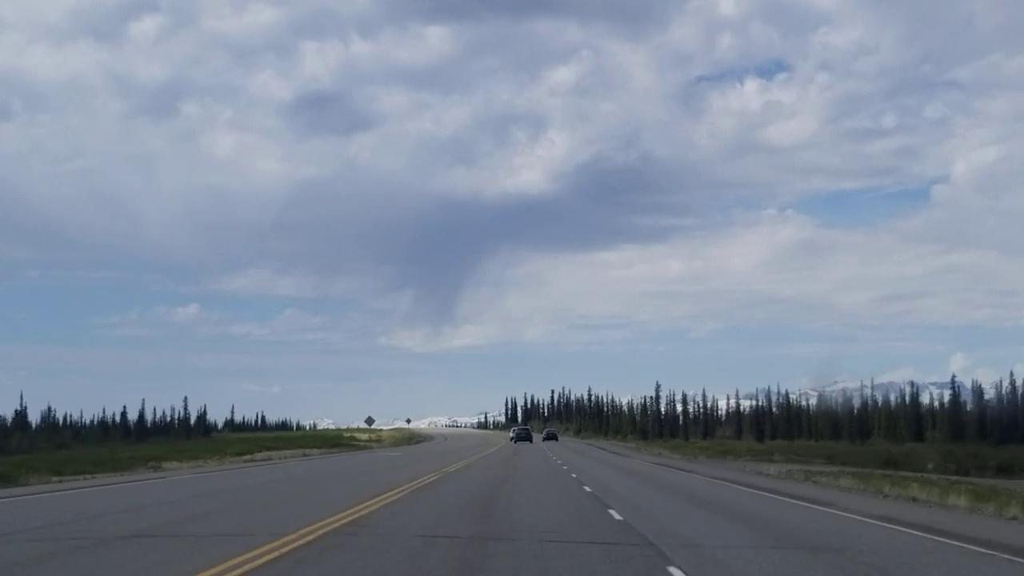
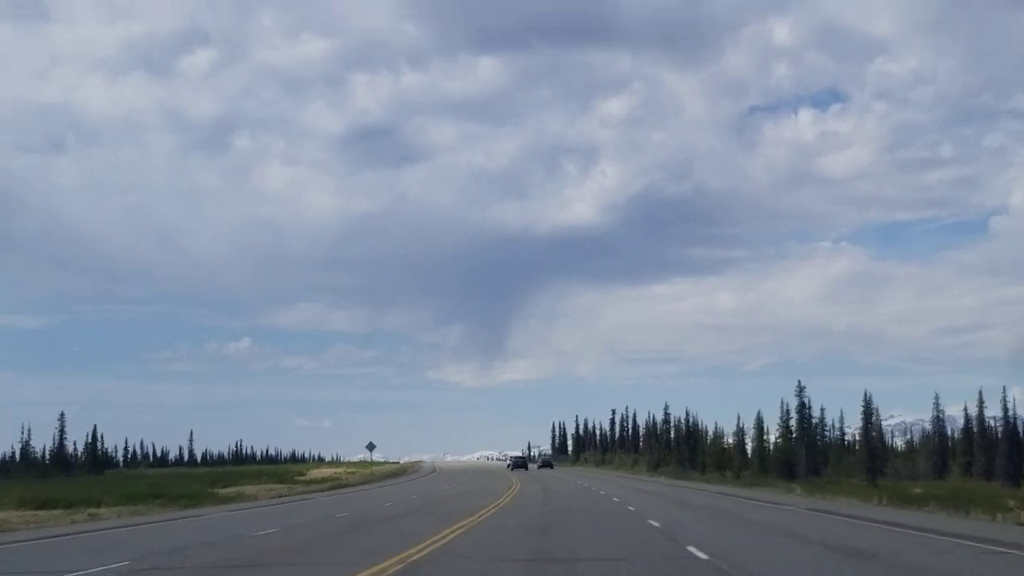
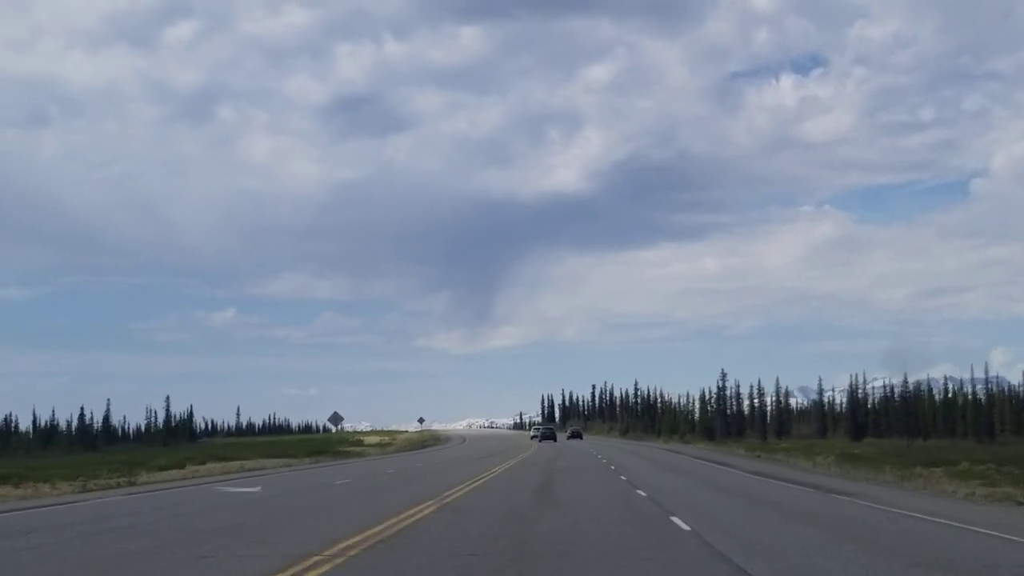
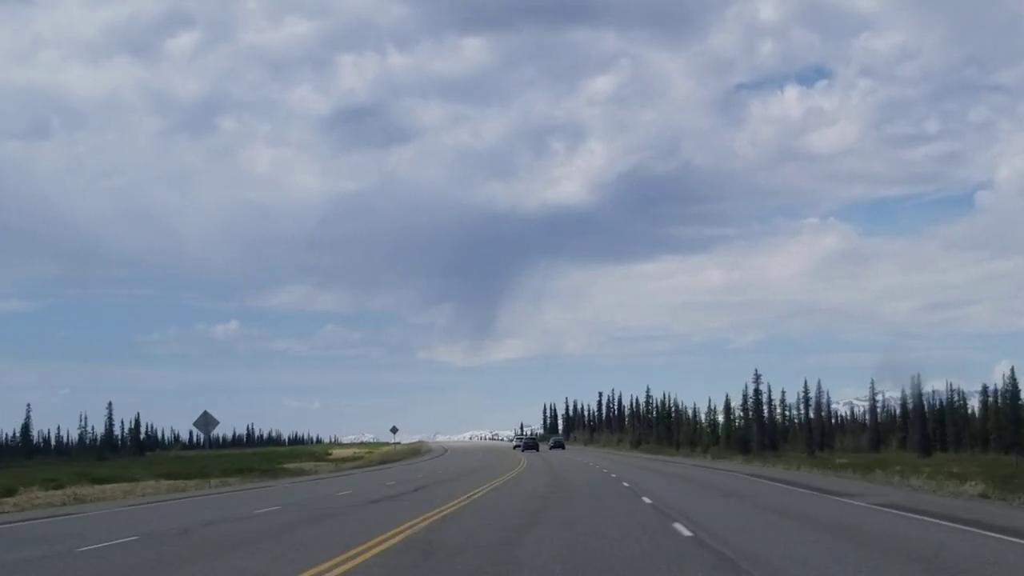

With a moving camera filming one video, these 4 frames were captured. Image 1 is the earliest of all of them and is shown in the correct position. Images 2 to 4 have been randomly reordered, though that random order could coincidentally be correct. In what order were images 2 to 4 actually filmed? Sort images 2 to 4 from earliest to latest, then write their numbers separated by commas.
3, 4, 2
